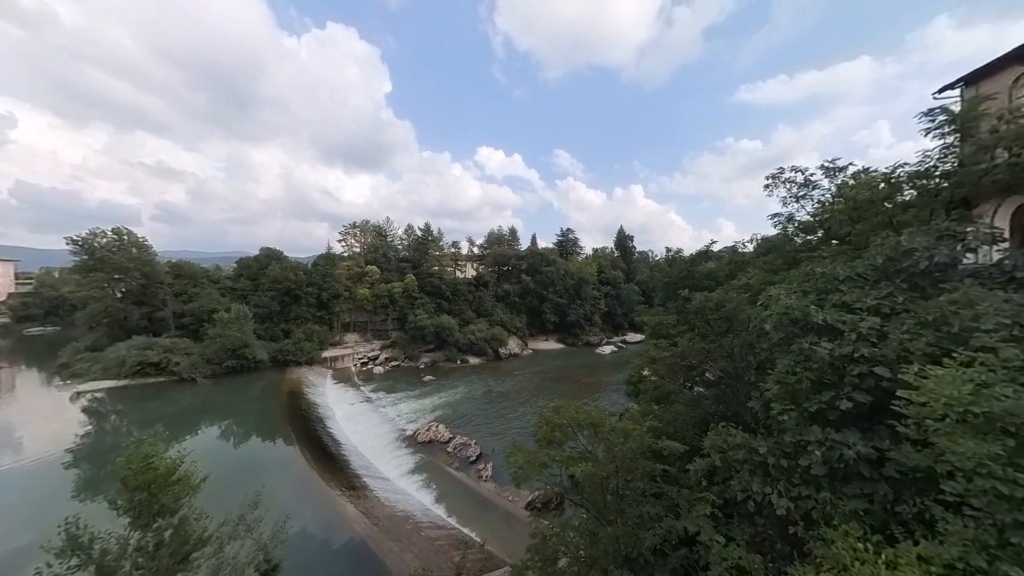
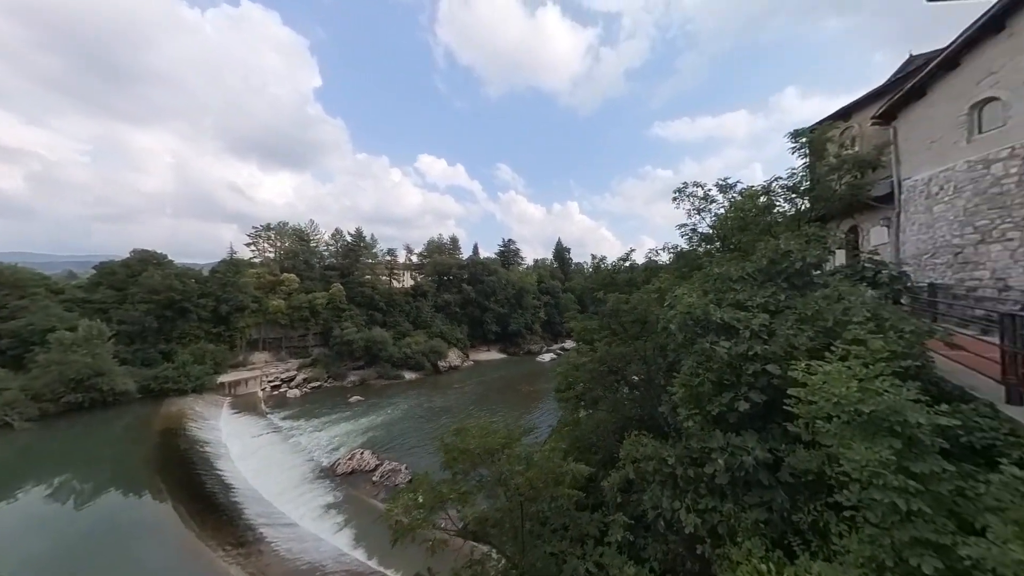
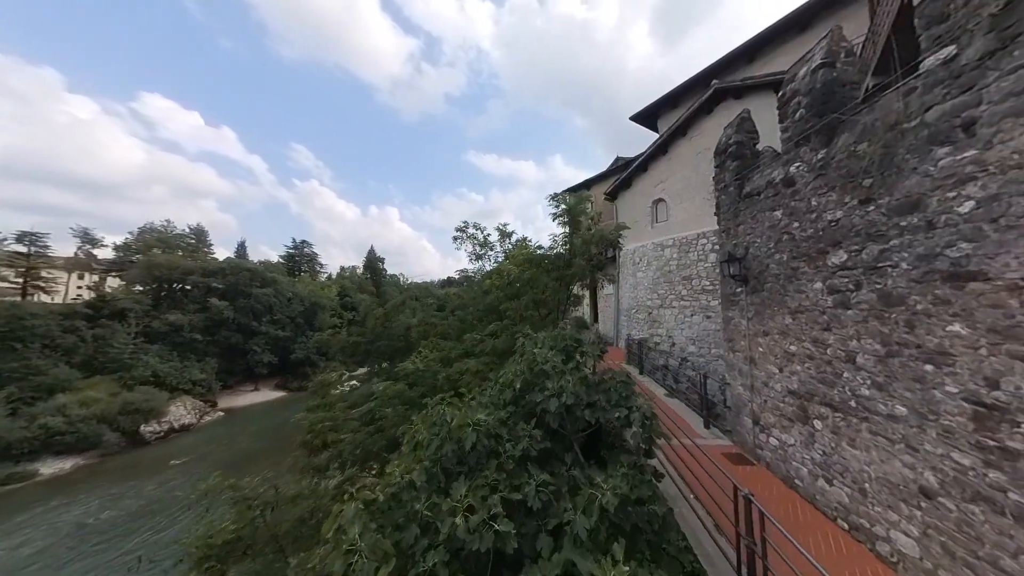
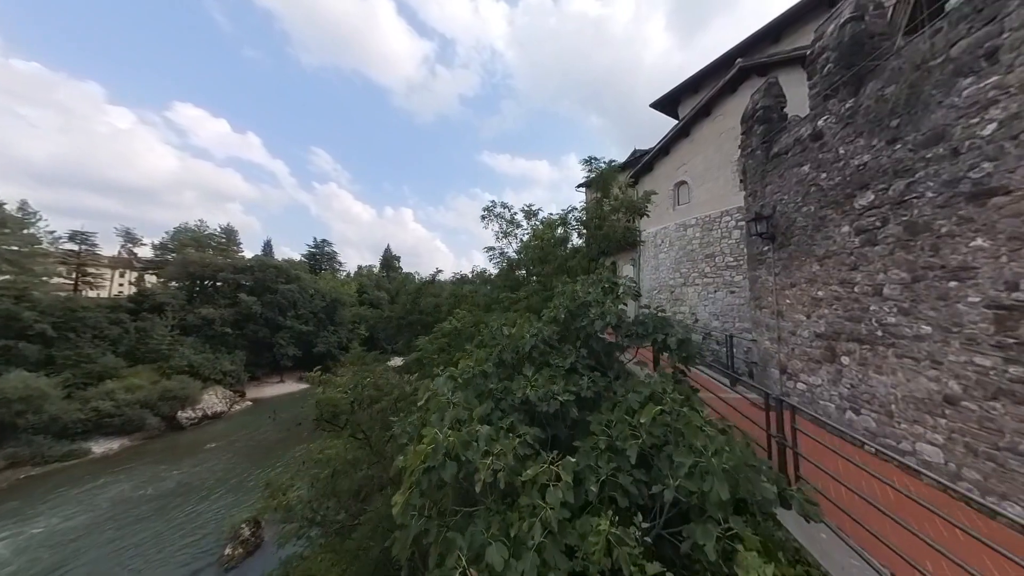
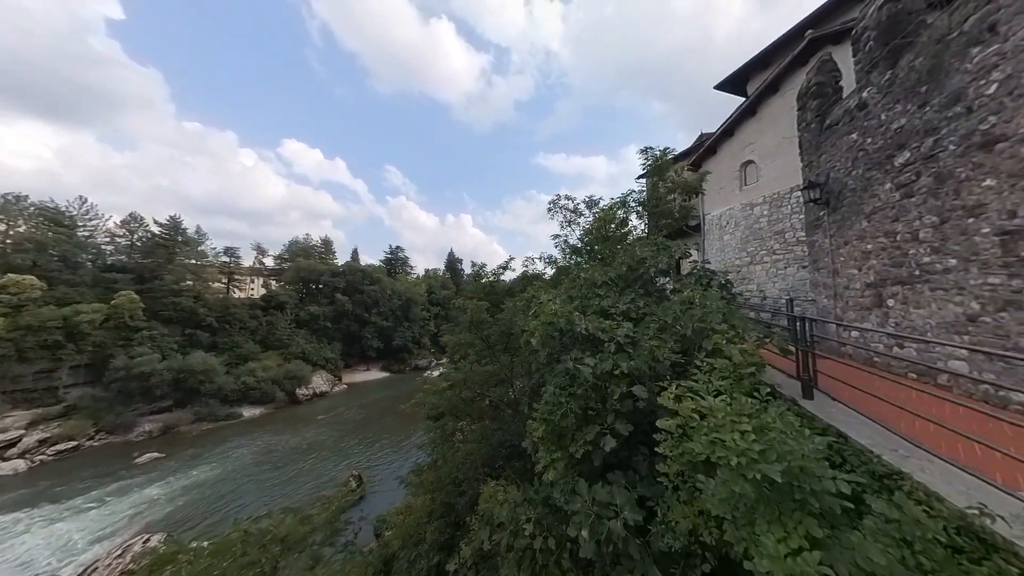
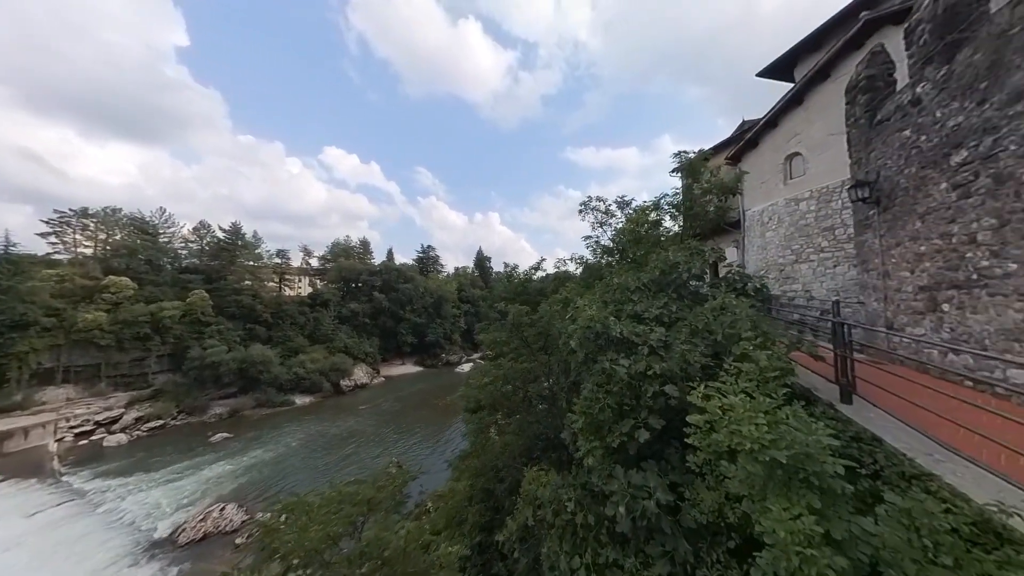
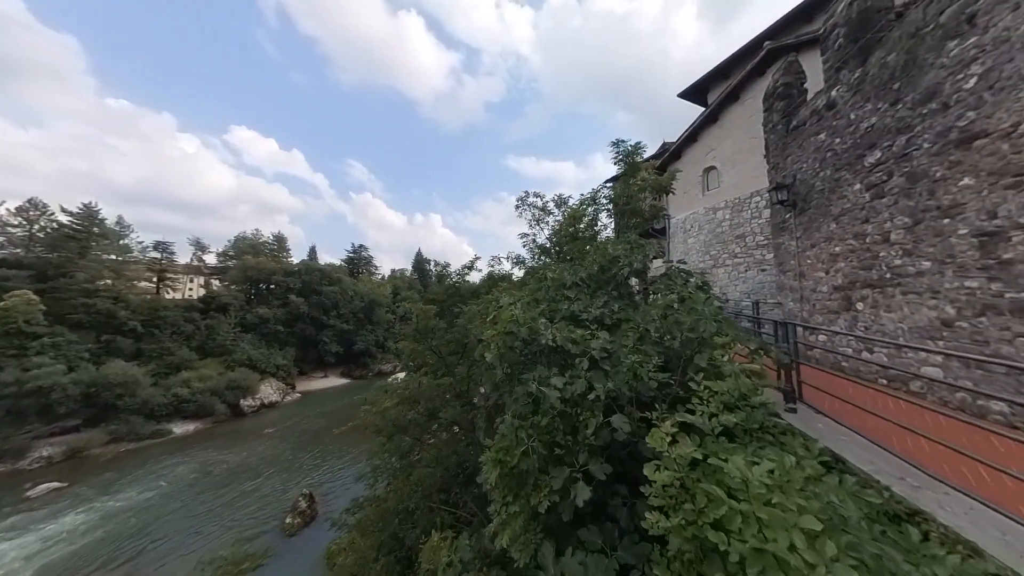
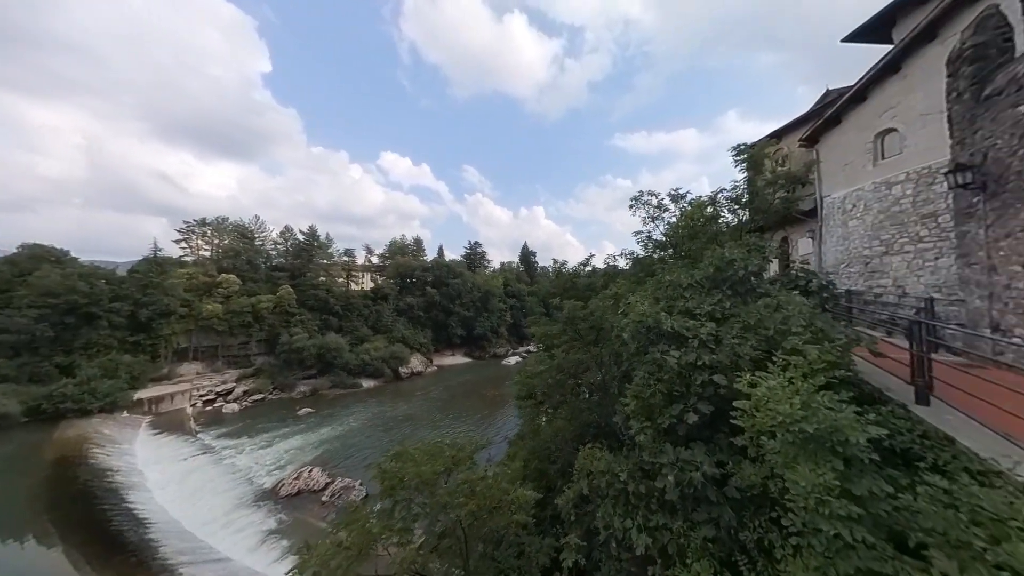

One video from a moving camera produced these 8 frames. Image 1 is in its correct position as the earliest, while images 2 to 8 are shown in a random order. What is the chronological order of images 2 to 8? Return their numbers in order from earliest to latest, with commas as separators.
2, 8, 6, 5, 7, 4, 3
